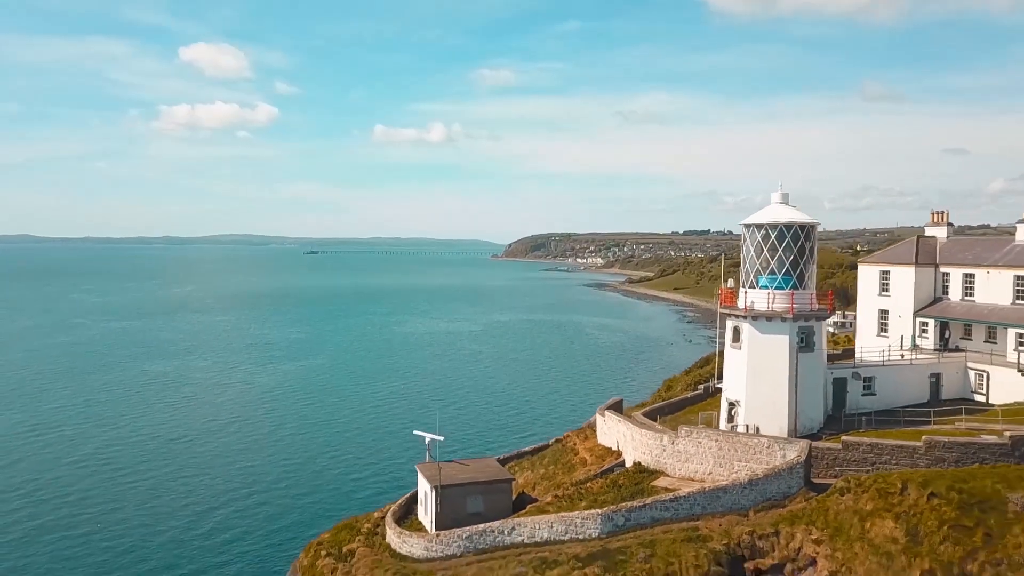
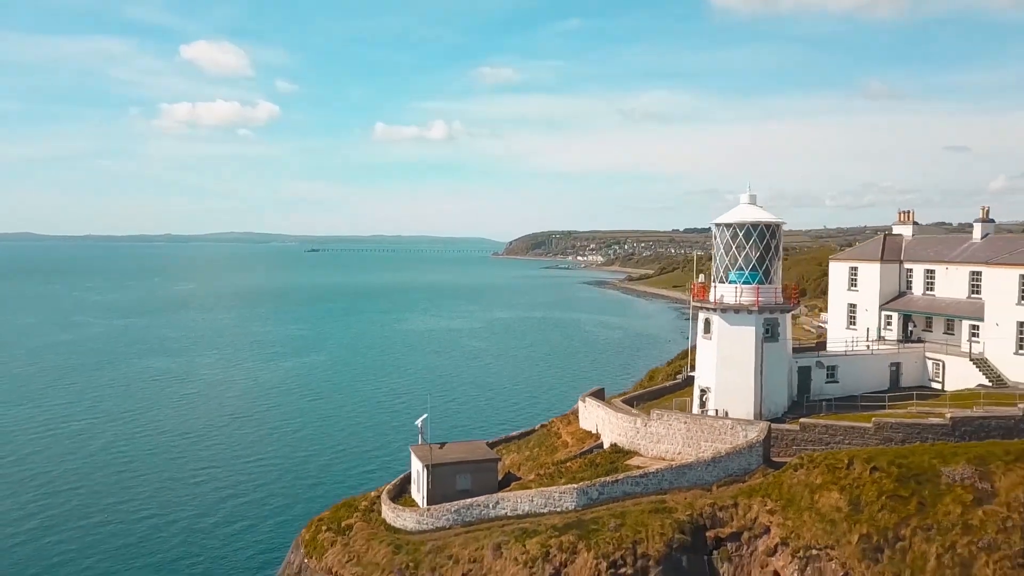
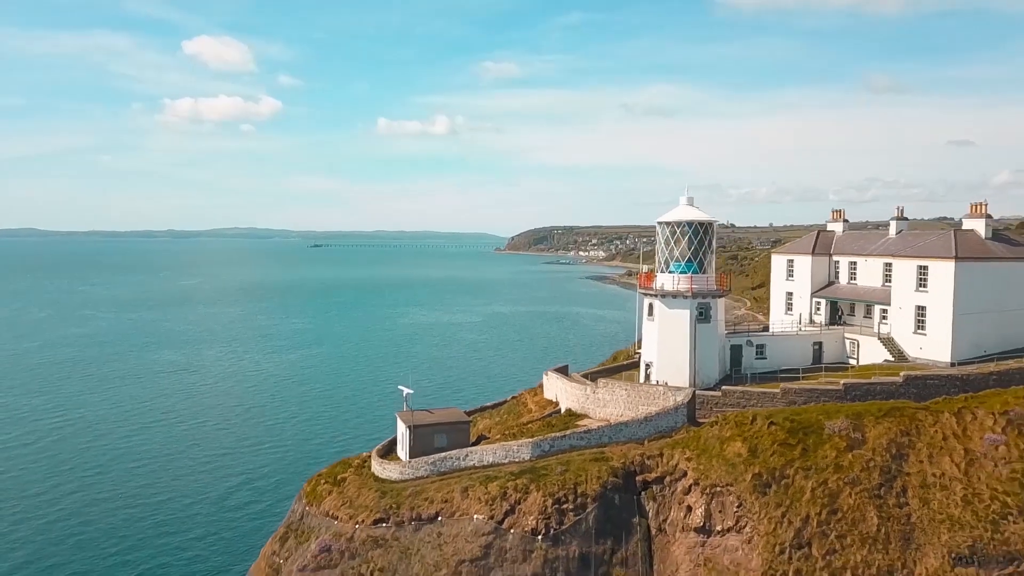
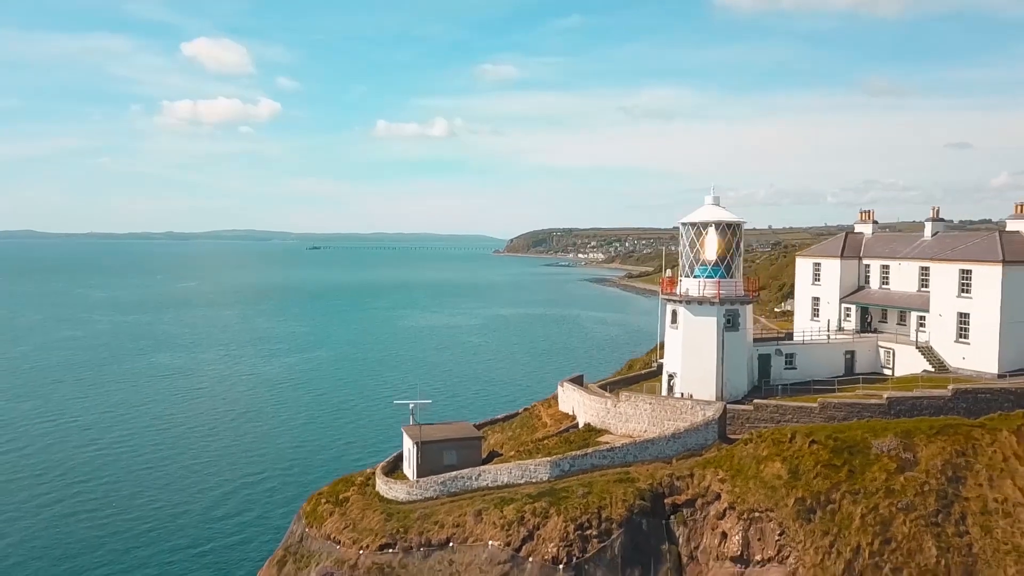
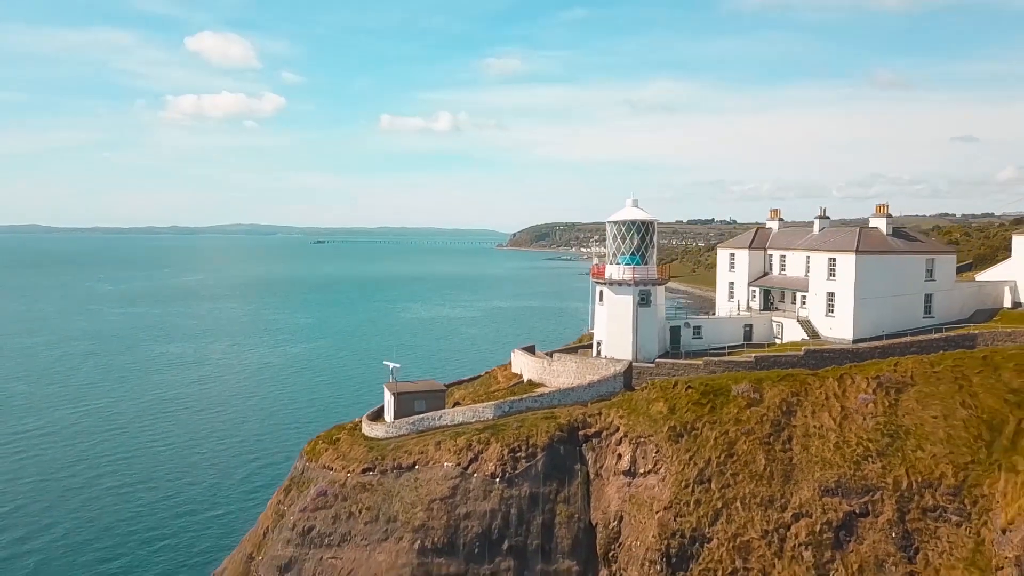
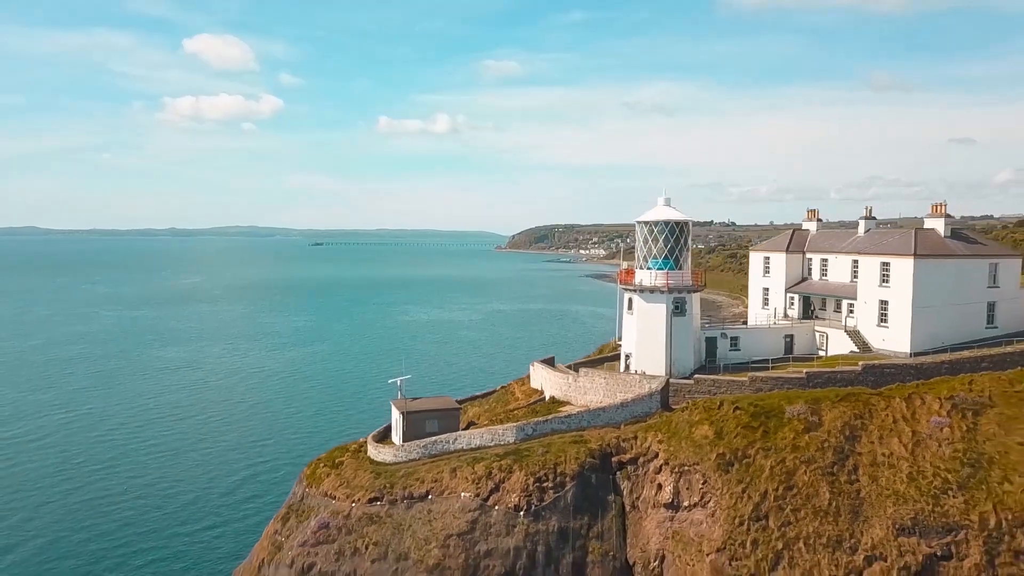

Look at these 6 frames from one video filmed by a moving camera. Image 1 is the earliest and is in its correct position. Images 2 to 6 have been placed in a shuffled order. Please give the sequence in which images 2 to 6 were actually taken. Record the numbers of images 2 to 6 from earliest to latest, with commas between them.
2, 4, 3, 6, 5
